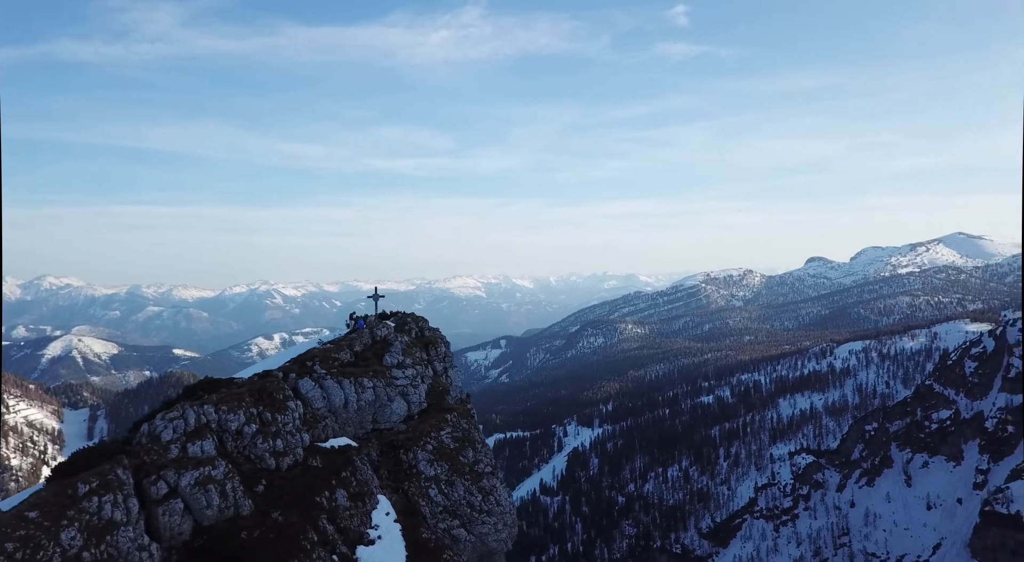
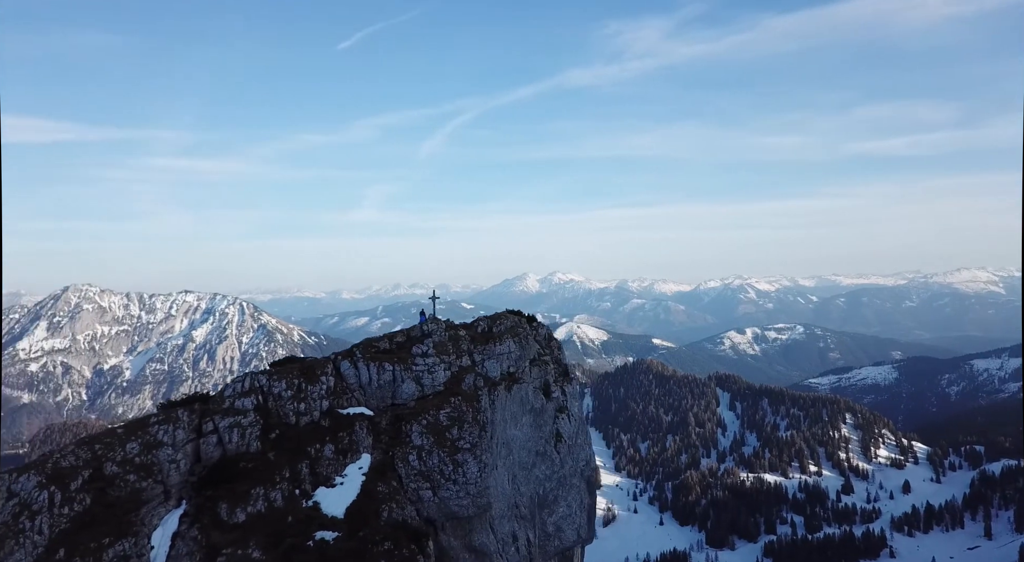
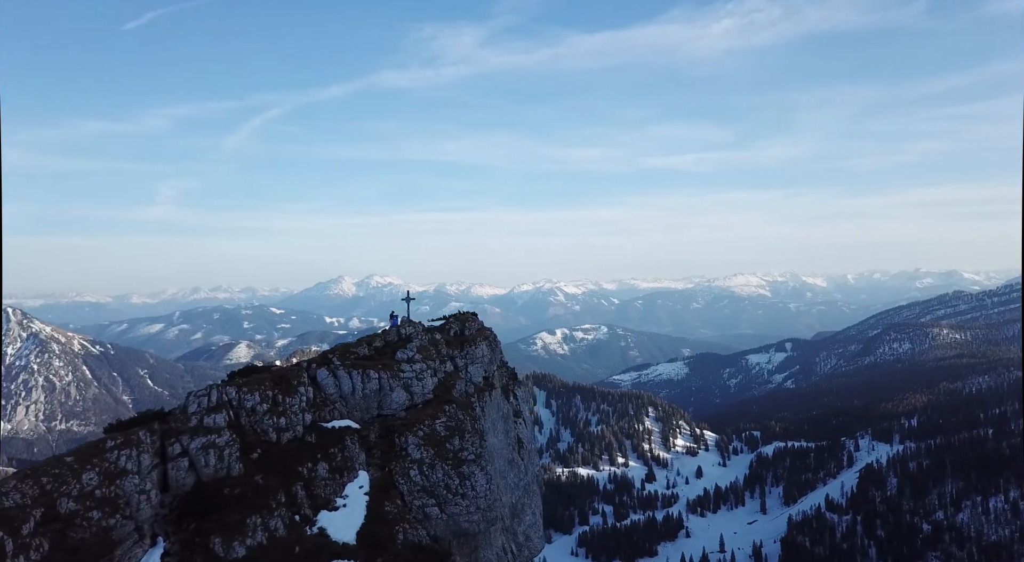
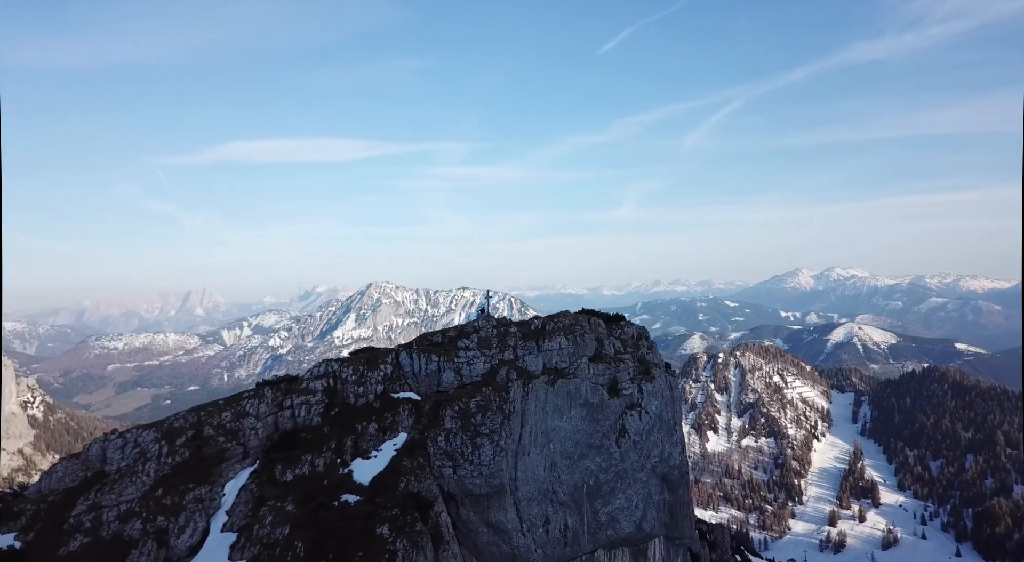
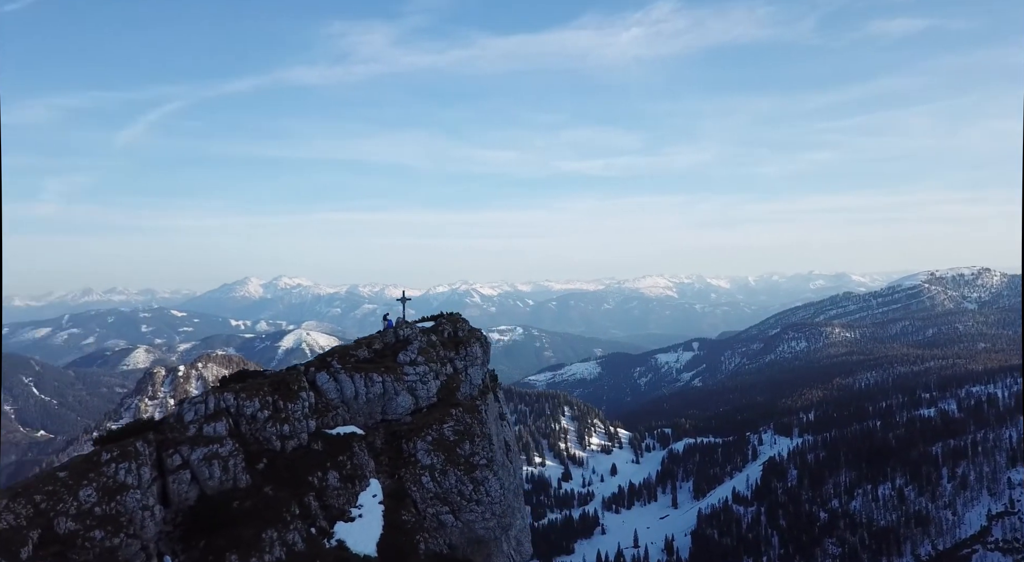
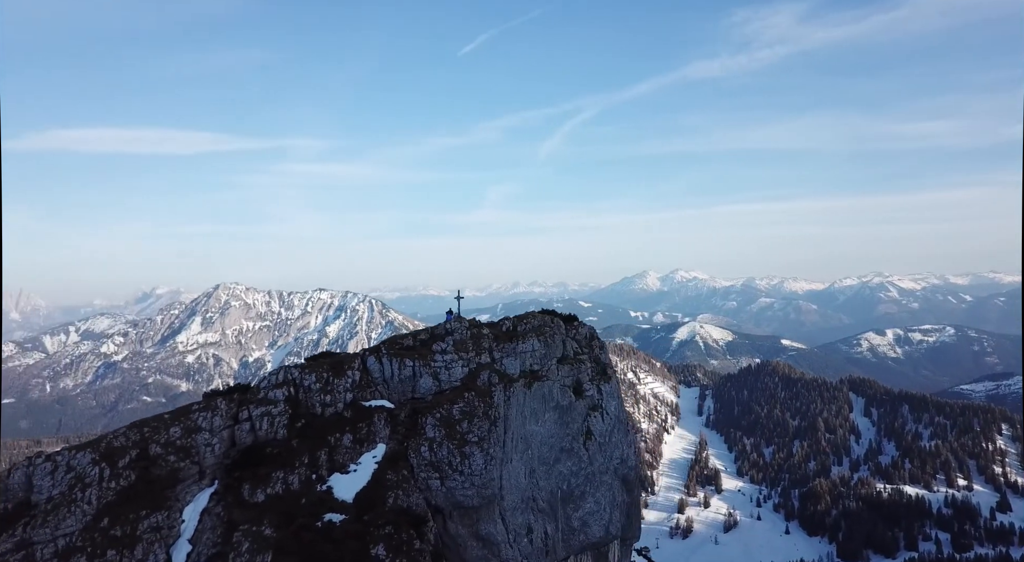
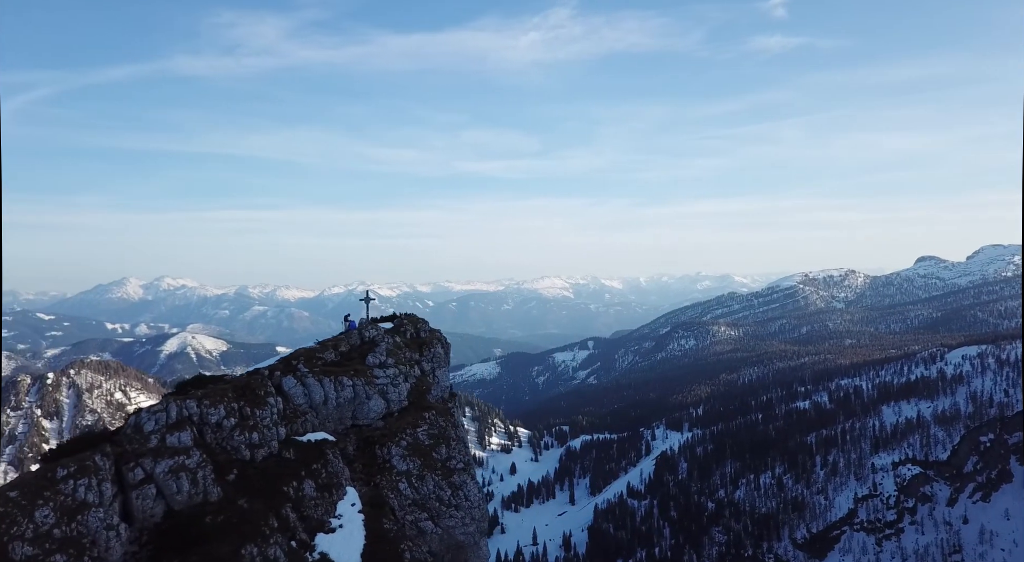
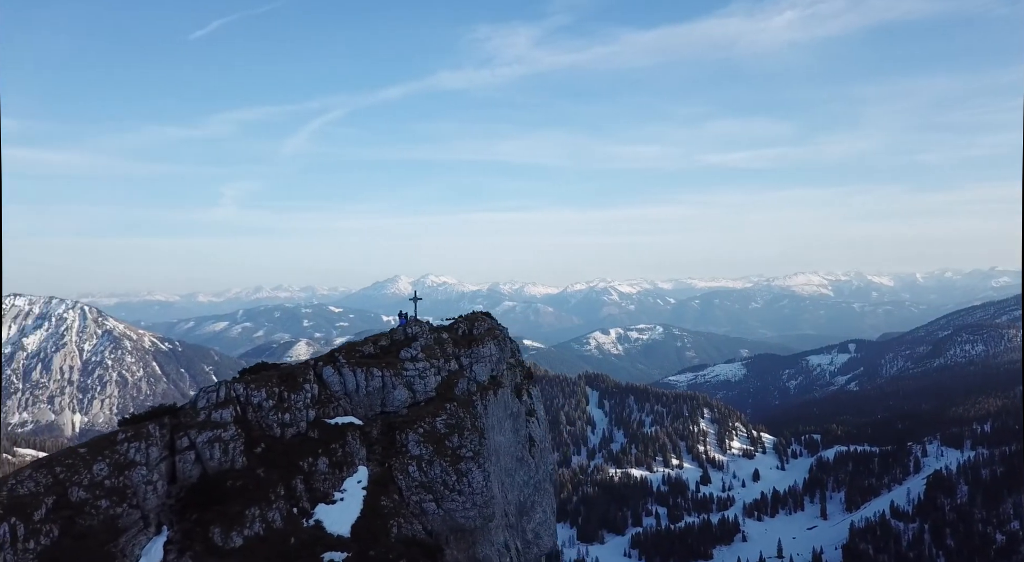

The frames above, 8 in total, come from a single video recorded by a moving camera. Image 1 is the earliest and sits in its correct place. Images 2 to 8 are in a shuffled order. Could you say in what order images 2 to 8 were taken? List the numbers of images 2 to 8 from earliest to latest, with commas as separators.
7, 5, 3, 8, 2, 6, 4
